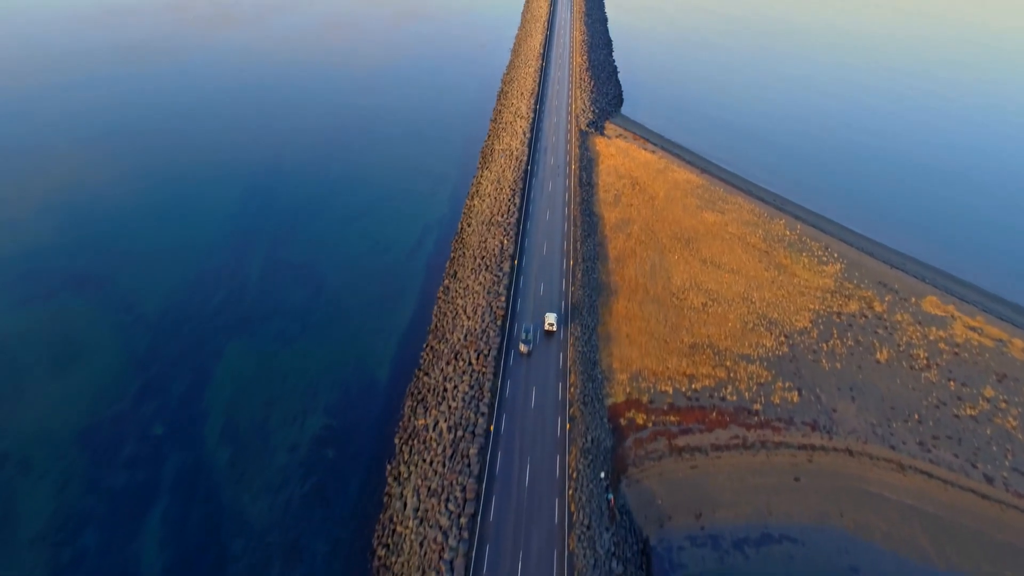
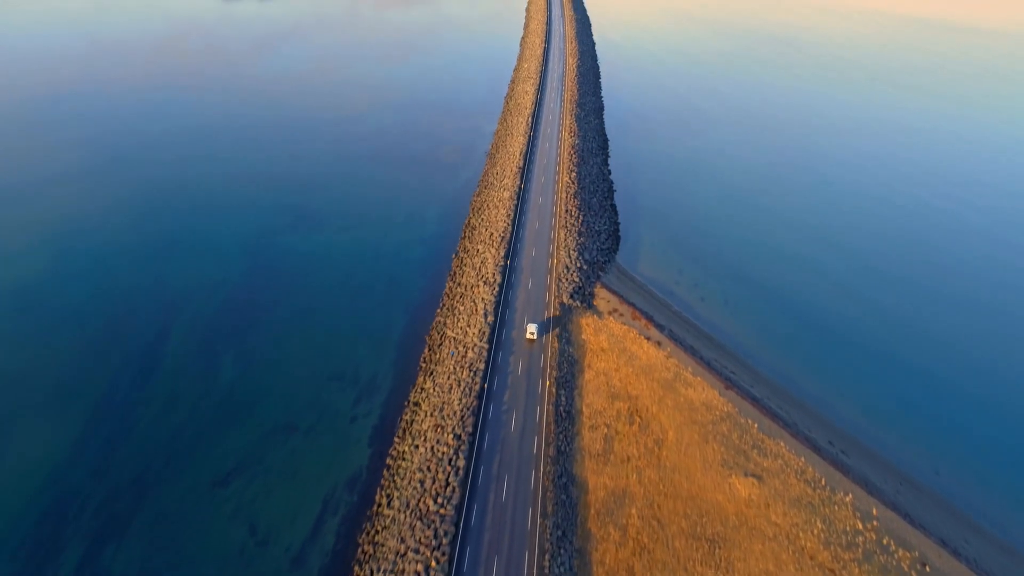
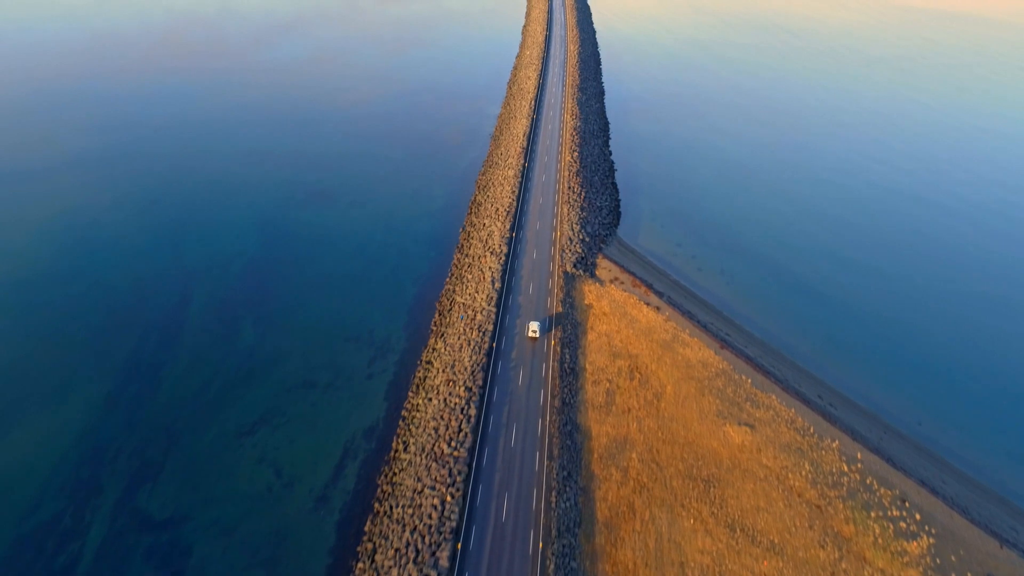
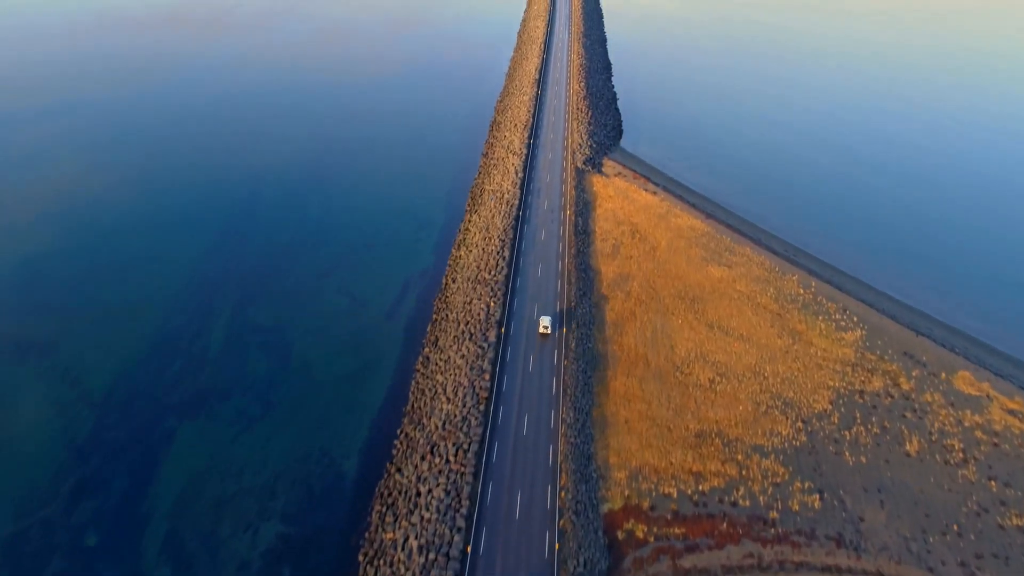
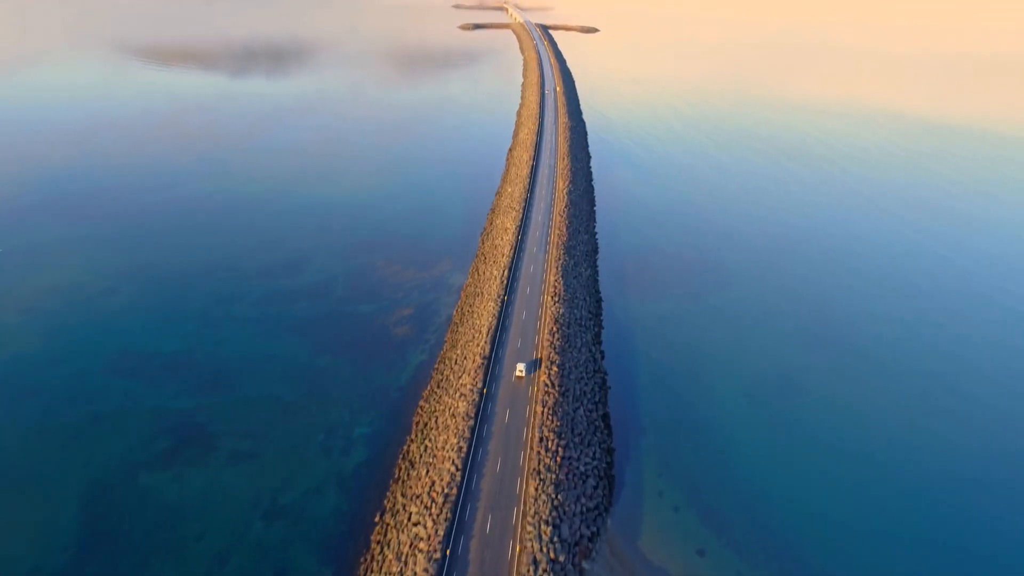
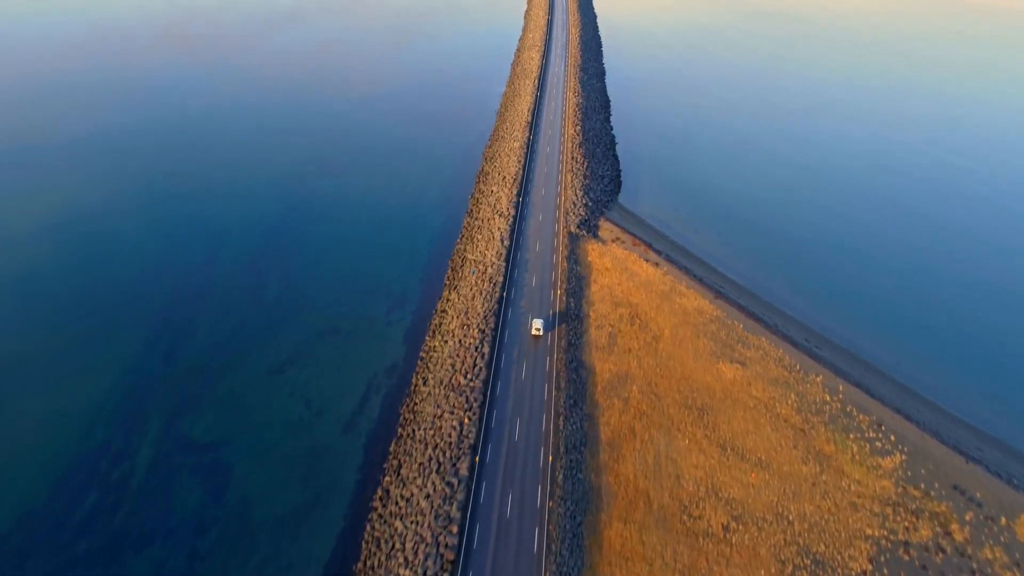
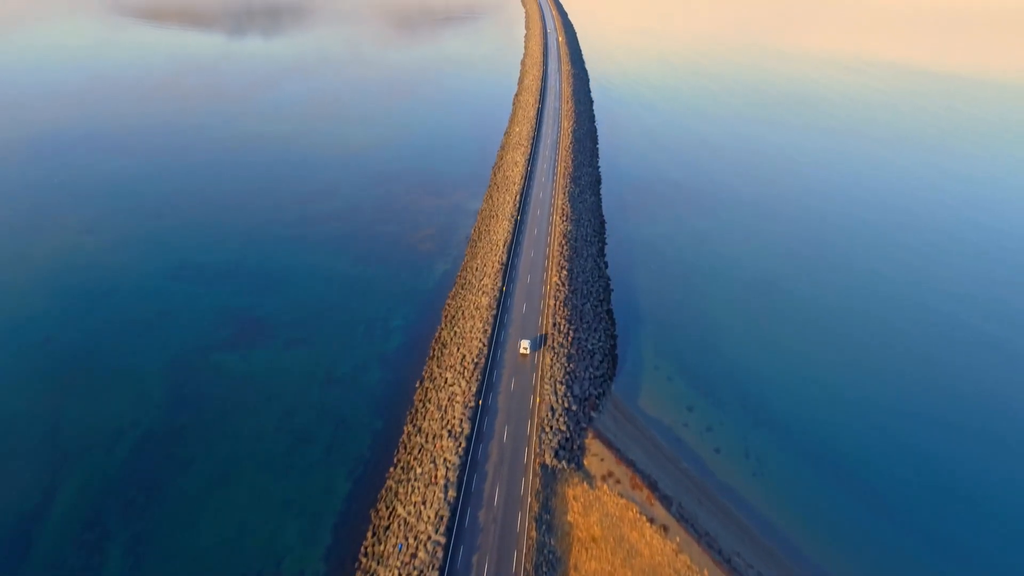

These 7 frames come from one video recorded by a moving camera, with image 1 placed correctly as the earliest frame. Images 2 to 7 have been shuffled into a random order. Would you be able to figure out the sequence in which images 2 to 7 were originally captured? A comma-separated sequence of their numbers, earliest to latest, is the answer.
4, 6, 3, 2, 7, 5
